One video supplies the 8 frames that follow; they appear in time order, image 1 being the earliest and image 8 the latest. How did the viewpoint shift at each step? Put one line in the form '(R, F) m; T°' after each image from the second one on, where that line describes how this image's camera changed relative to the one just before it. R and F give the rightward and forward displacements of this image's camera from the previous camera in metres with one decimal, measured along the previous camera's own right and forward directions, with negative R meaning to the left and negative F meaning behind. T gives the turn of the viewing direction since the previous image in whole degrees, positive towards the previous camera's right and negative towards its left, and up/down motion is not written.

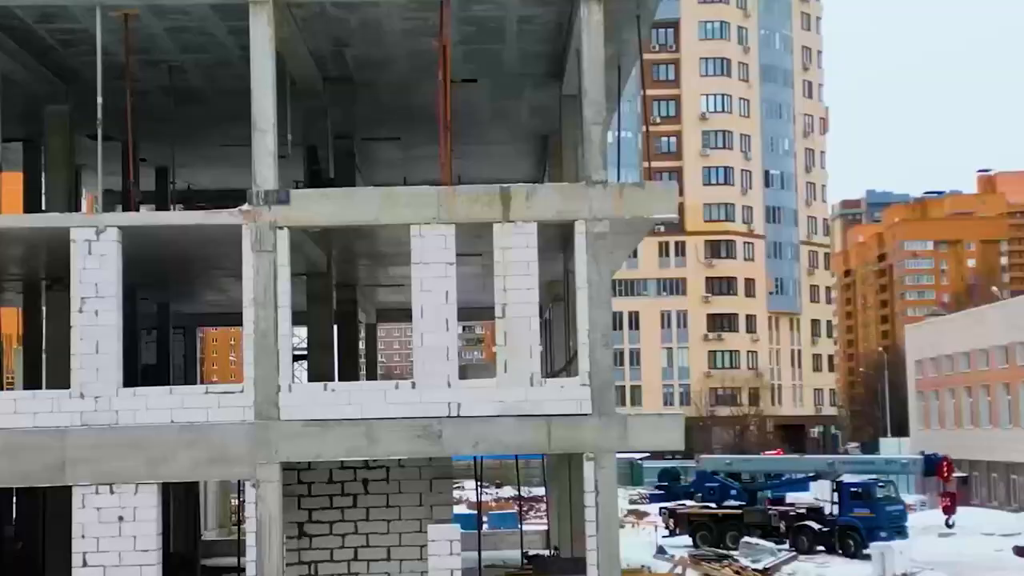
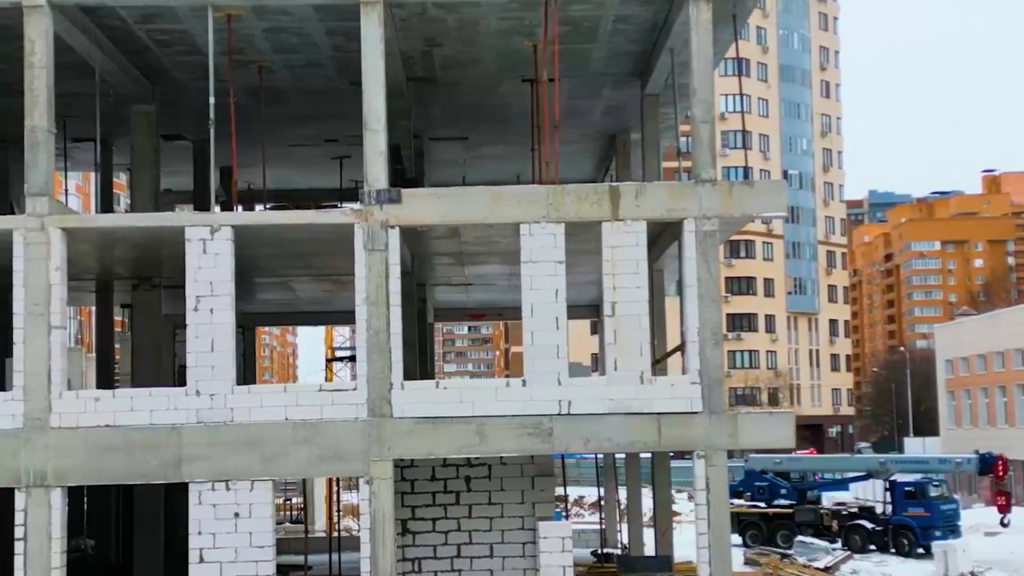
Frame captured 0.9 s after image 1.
(-2.0, -0.1) m; 0°
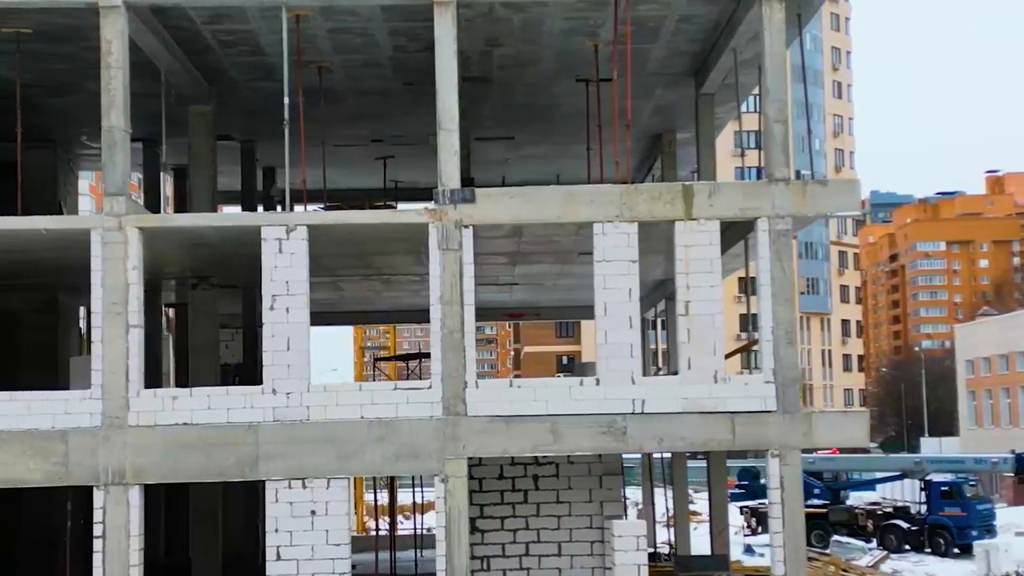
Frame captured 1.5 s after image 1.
(-1.3, 0.0) m; 0°
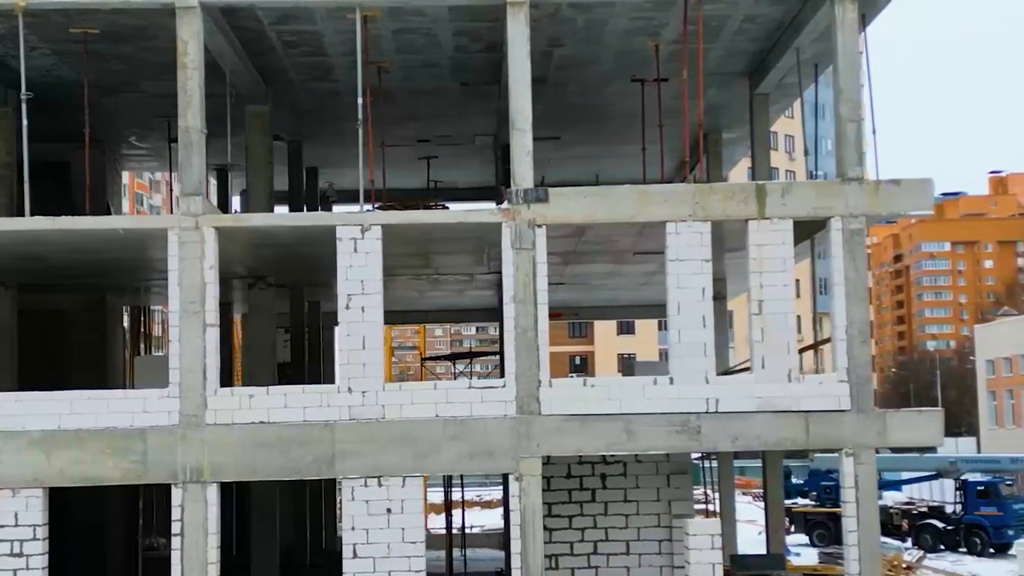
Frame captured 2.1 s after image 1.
(-1.3, 0.0) m; 0°
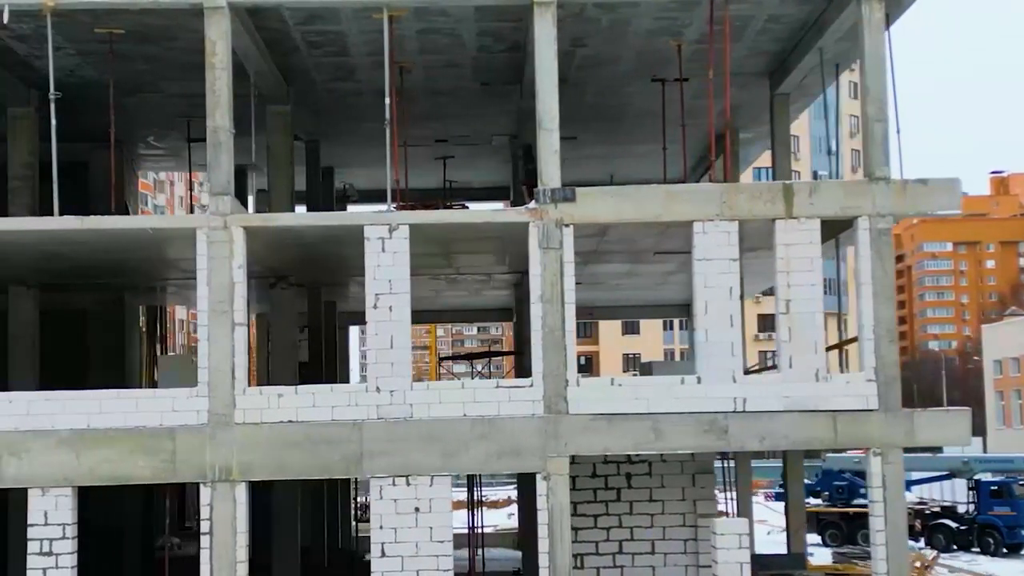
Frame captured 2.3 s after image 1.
(-0.5, 0.0) m; 0°
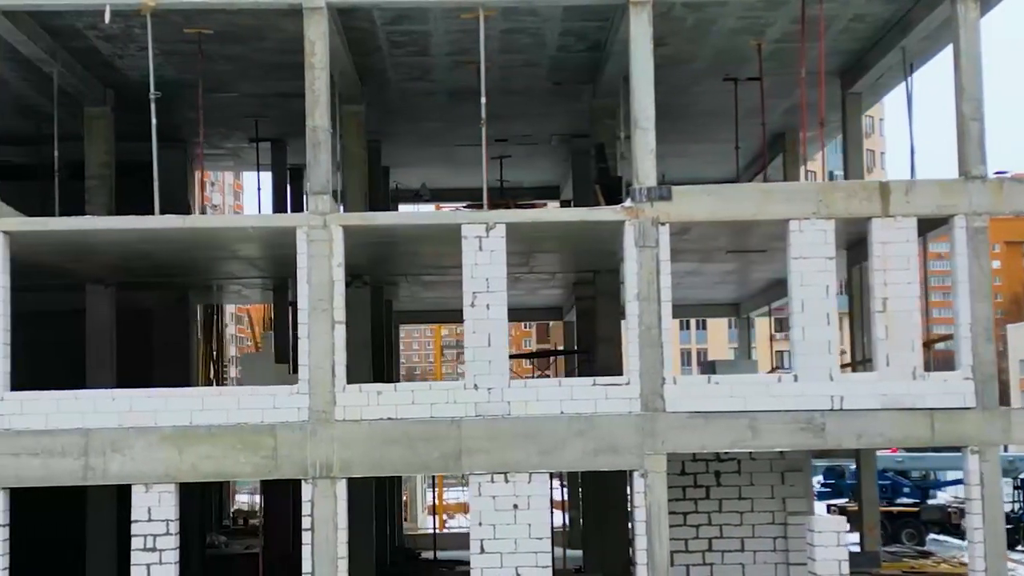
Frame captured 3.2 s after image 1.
(-1.8, -0.1) m; 0°
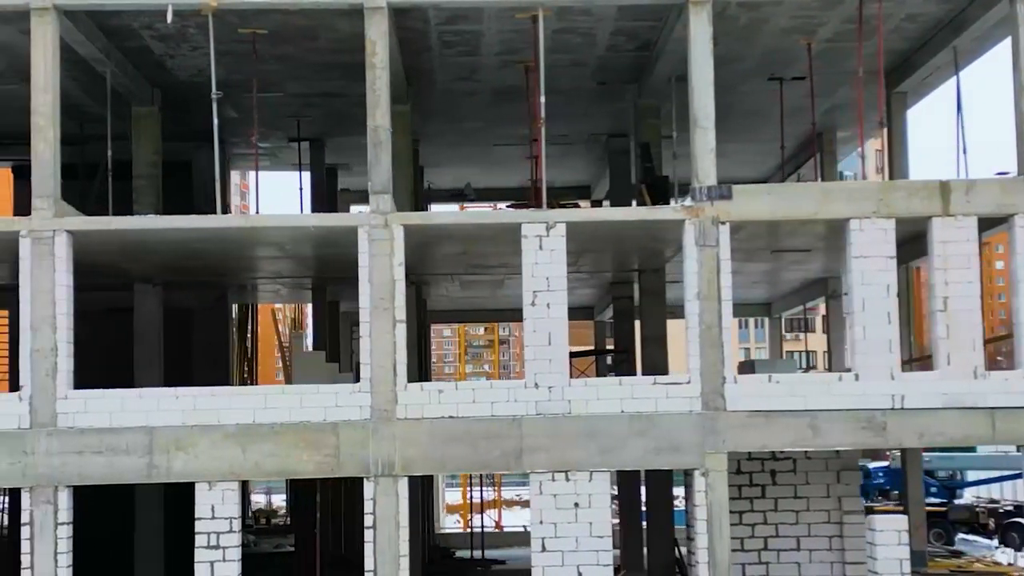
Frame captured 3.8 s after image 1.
(-1.1, 0.0) m; 0°
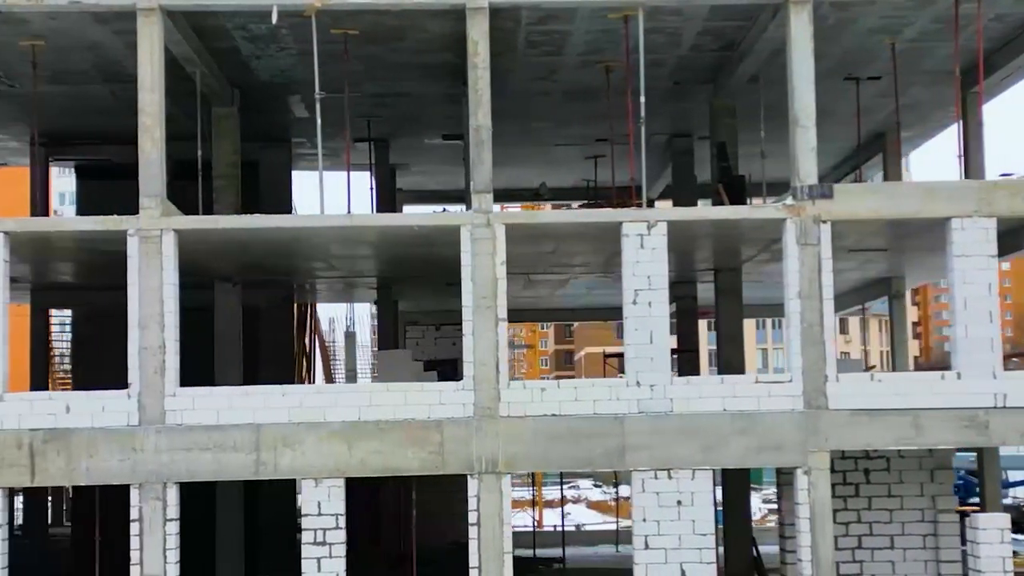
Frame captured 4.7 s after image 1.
(-1.8, -0.1) m; 0°
